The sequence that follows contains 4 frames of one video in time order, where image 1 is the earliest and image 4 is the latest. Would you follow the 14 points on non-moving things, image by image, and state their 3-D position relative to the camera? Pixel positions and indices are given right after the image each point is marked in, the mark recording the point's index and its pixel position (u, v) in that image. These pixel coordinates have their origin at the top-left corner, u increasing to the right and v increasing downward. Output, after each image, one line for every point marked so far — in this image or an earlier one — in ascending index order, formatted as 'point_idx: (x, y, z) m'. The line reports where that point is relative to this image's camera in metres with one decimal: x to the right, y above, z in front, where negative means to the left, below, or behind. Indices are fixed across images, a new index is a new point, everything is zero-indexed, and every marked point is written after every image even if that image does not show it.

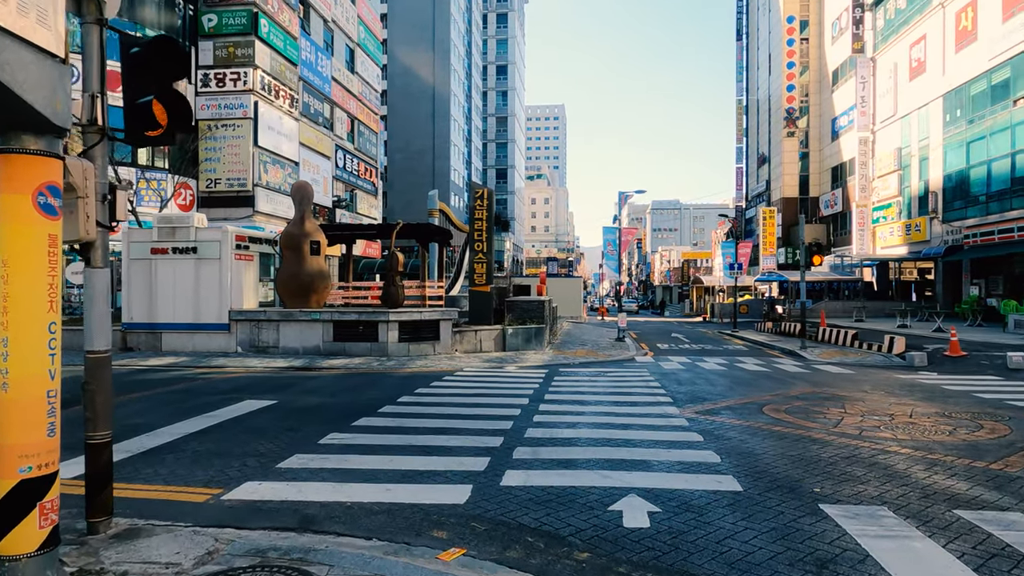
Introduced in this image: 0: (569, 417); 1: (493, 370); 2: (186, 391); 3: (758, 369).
0: (+0.8, -1.9, +9.5) m
1: (-0.5, -2.0, +16.4) m
2: (-5.8, -1.8, +11.8) m
3: (+6.2, -2.1, +16.9) m
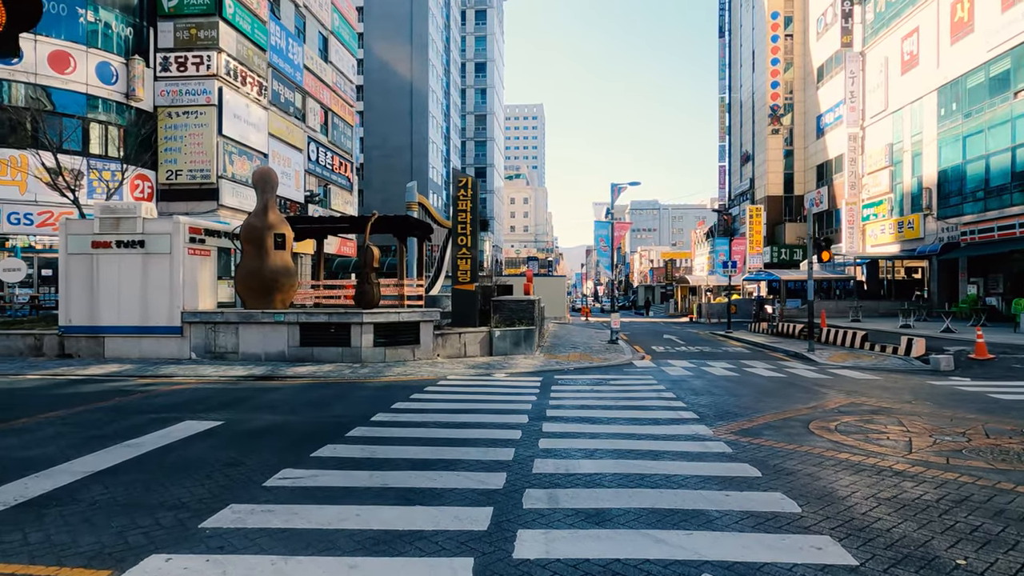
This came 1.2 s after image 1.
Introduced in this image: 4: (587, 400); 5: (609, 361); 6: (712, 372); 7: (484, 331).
0: (+0.8, -1.8, +7.8) m
1: (-0.7, -2.0, +14.6) m
2: (-5.8, -1.8, +9.8) m
3: (+6.0, -2.0, +15.3) m
4: (+1.3, -1.9, +11.5) m
5: (+2.7, -2.1, +18.8) m
6: (+4.8, -2.0, +15.9) m
7: (-0.8, -1.2, +18.0) m
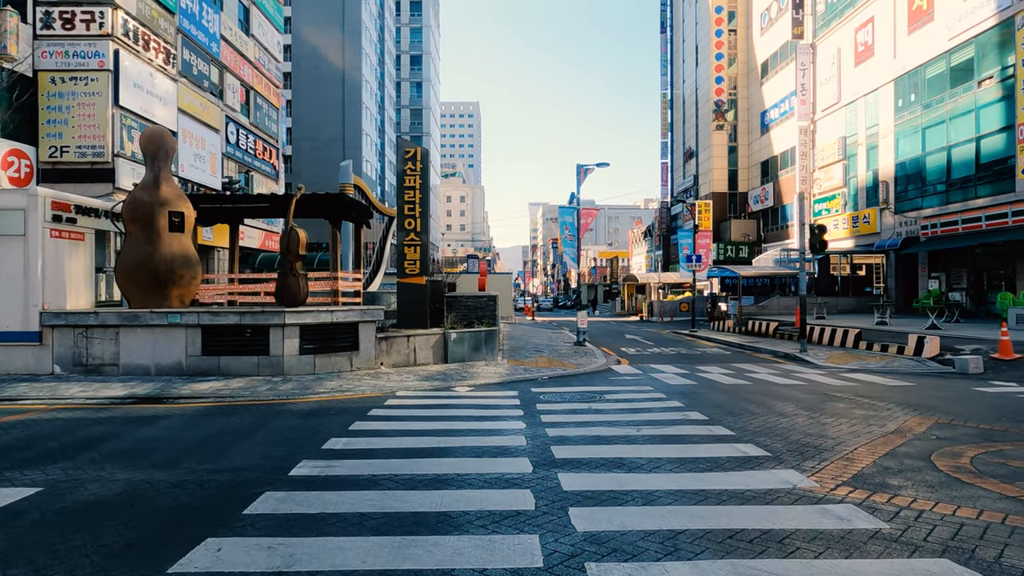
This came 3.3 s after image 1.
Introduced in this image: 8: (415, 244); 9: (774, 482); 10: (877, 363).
0: (+0.9, -1.6, +4.9) m
1: (-1.3, -1.8, +11.5) m
2: (-5.9, -1.6, +6.3) m
3: (+5.3, -1.8, +12.8) m
4: (+1.0, -1.7, +8.6) m
5: (+1.7, -1.9, +16.0) m
6: (+4.1, -1.8, +13.4) m
7: (-1.7, -1.0, +14.9) m
8: (-2.3, +1.0, +15.8) m
9: (+2.2, -1.6, +5.6) m
10: (+8.6, -1.8, +15.7) m
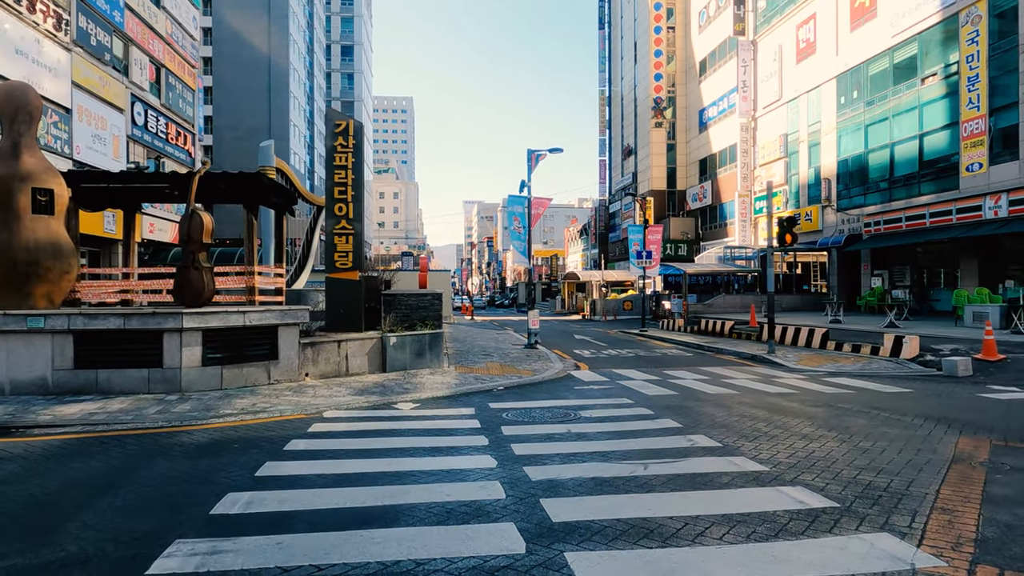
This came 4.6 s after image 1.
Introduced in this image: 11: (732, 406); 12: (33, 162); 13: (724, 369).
0: (+0.9, -1.6, +3.0) m
1: (-1.9, -1.8, +9.4) m
2: (-6.0, -1.6, +3.7) m
3: (+4.5, -1.8, +11.4) m
4: (+0.6, -1.7, +6.8) m
5: (+0.6, -1.8, +14.2) m
6: (+3.2, -1.8, +11.8) m
7: (-2.7, -1.0, +12.8) m
8: (-3.4, +1.1, +13.6) m
9: (+2.1, -1.6, +3.9) m
10: (+7.5, -1.7, +14.6) m
11: (+3.1, -1.7, +9.5) m
12: (-7.6, +2.0, +10.5) m
13: (+4.8, -1.8, +15.0) m
